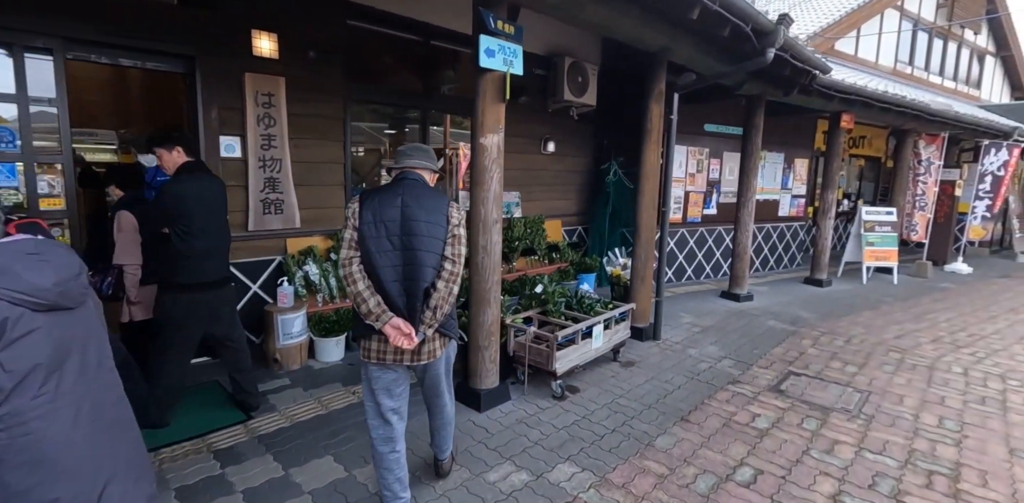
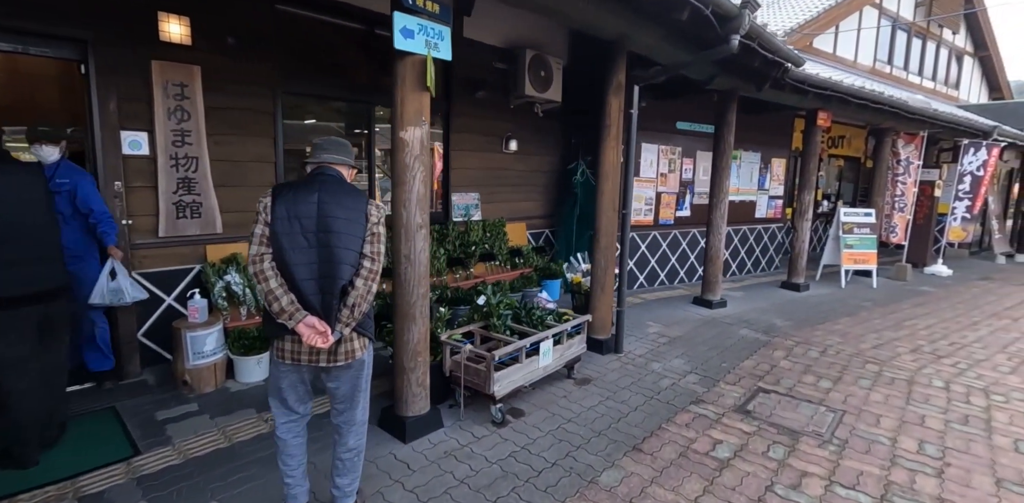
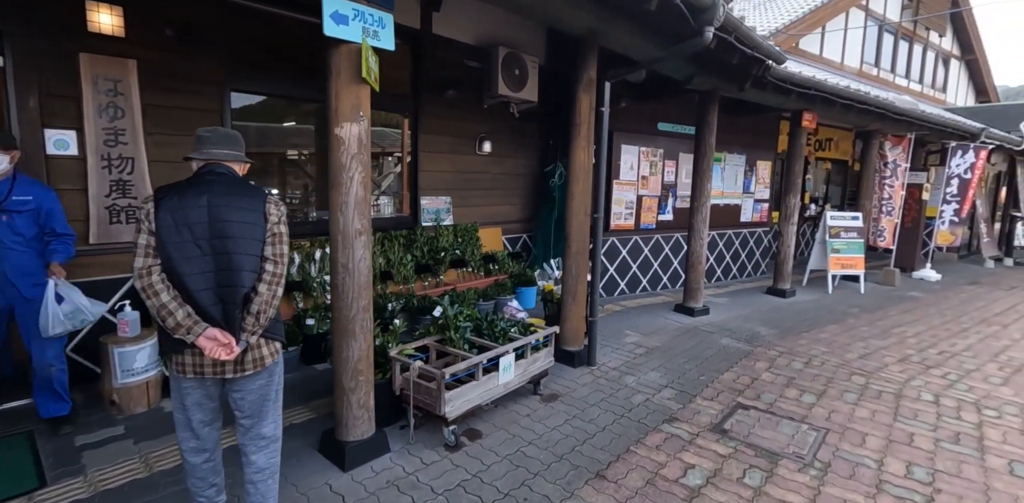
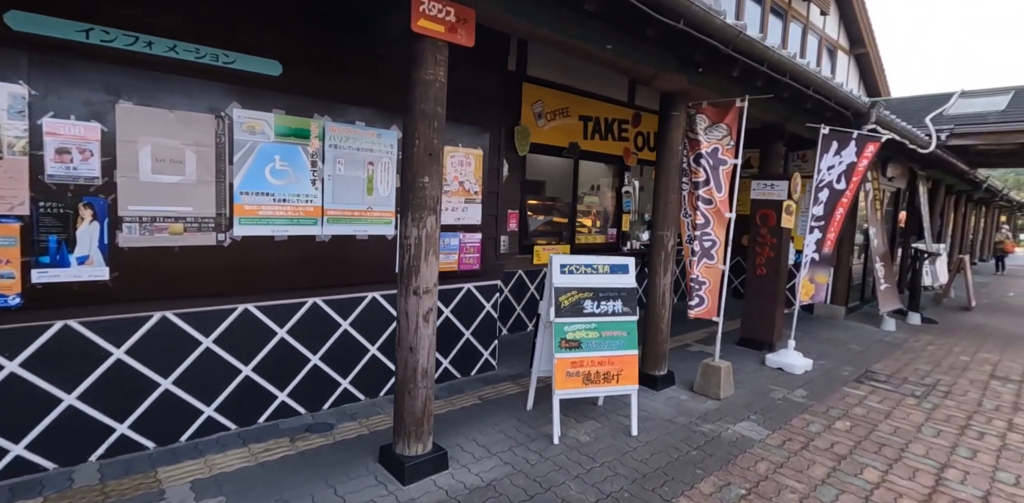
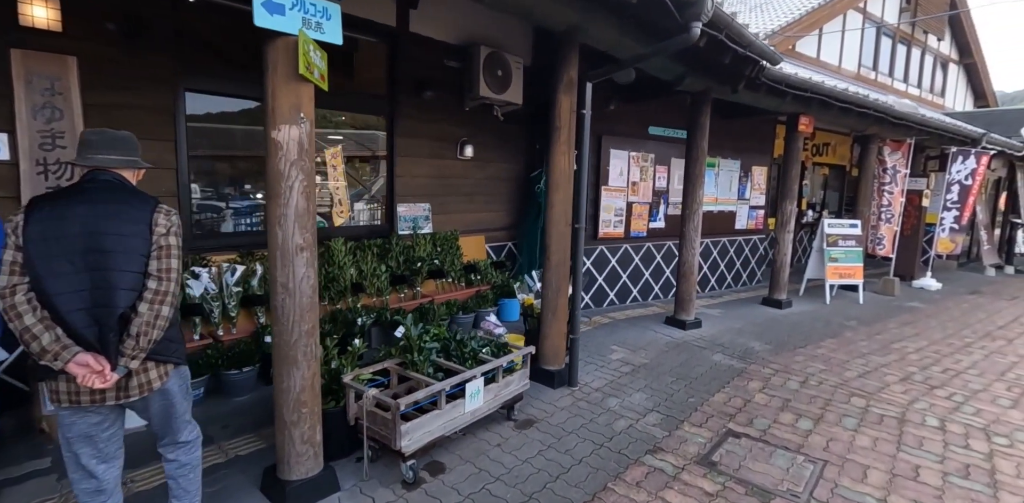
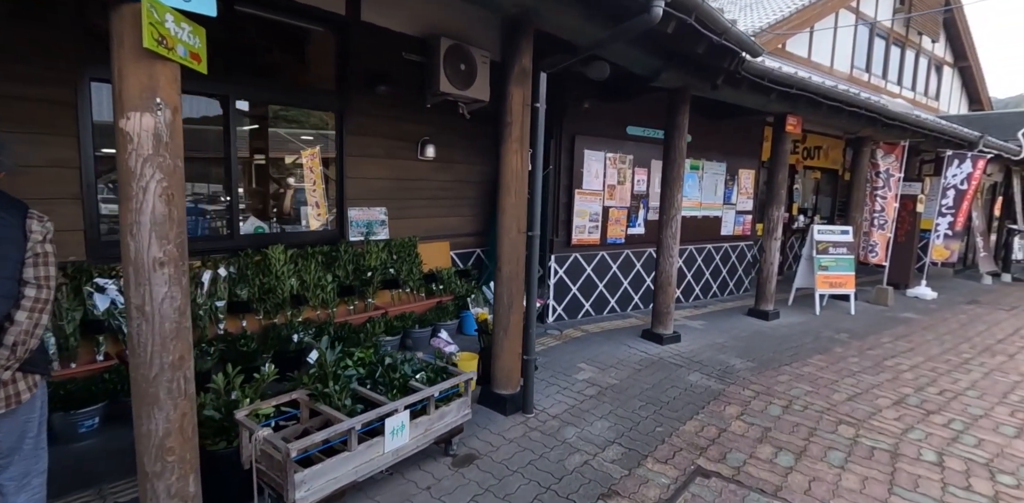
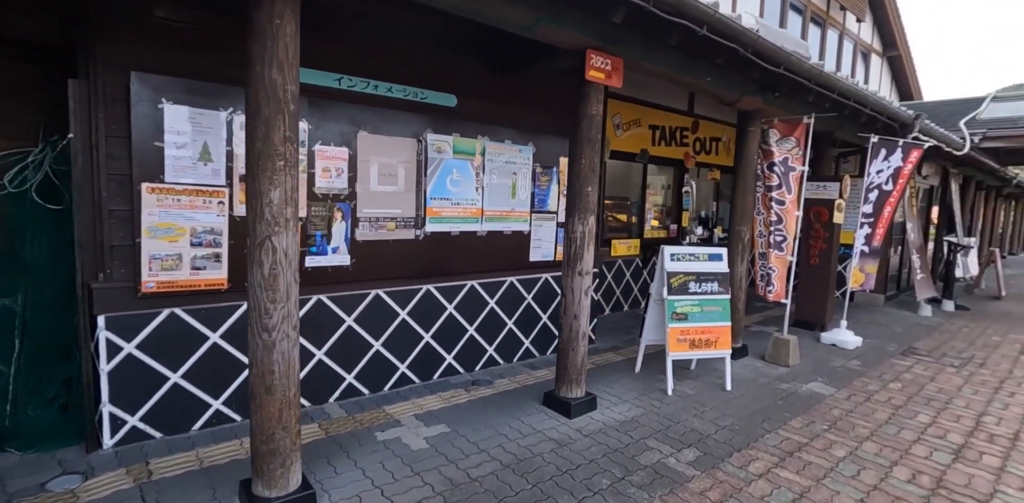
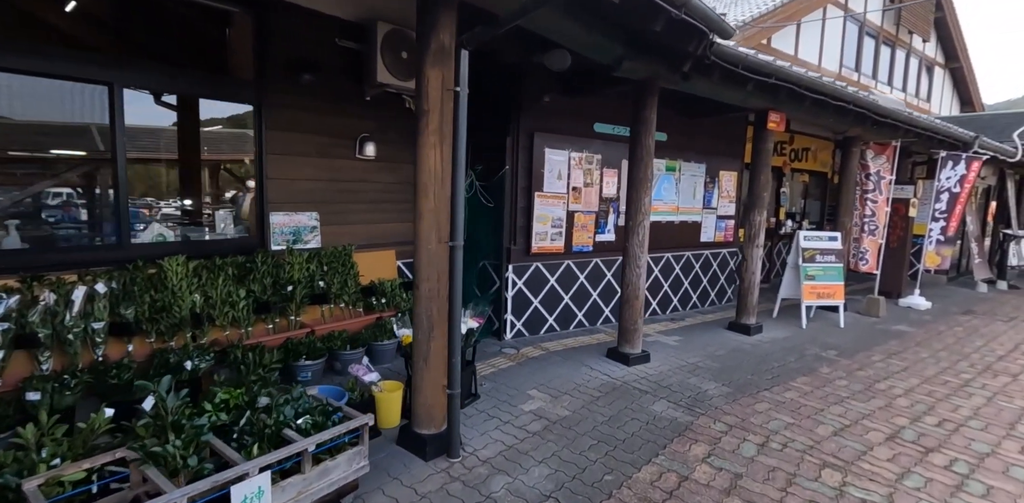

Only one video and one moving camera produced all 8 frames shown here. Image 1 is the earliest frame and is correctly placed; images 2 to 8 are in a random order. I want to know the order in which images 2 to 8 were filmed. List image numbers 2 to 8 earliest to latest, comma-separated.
2, 3, 5, 6, 8, 7, 4
